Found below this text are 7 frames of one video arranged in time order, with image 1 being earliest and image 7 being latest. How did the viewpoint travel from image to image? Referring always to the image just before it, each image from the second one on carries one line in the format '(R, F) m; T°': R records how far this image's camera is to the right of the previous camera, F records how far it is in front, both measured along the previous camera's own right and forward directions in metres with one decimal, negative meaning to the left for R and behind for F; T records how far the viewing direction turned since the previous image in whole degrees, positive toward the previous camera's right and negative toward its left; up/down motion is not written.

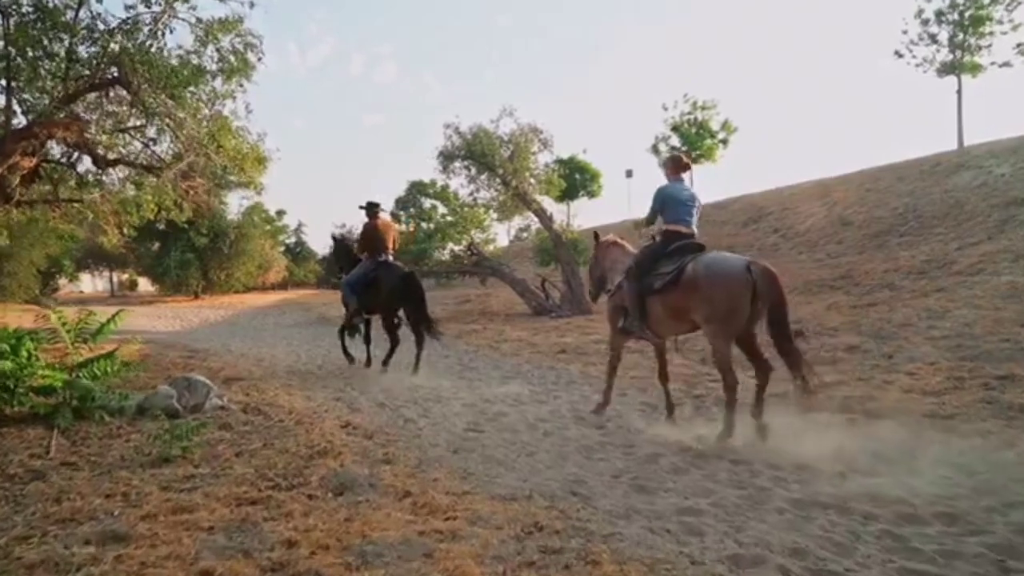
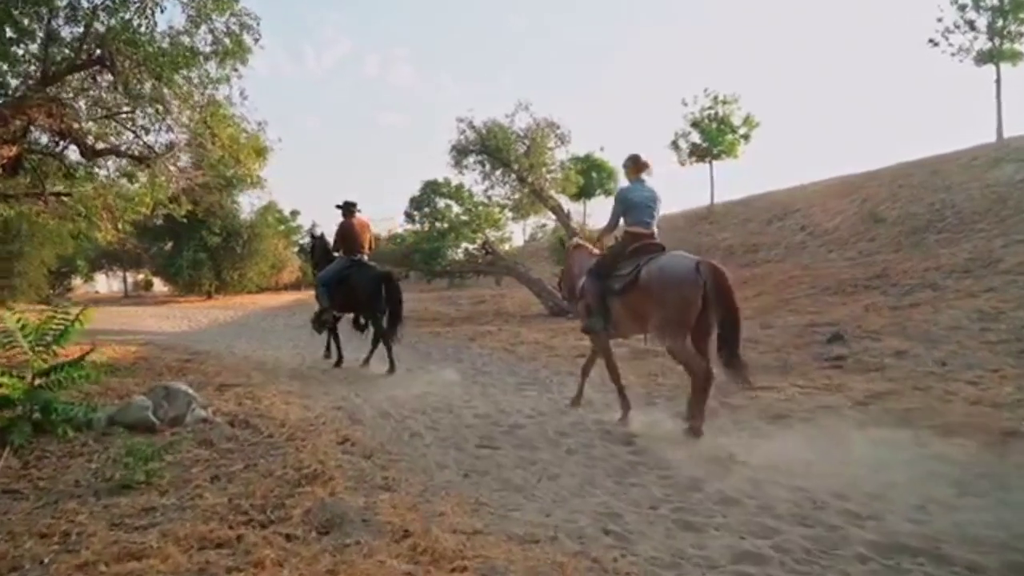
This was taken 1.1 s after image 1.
(0.0, +0.9) m; -1°
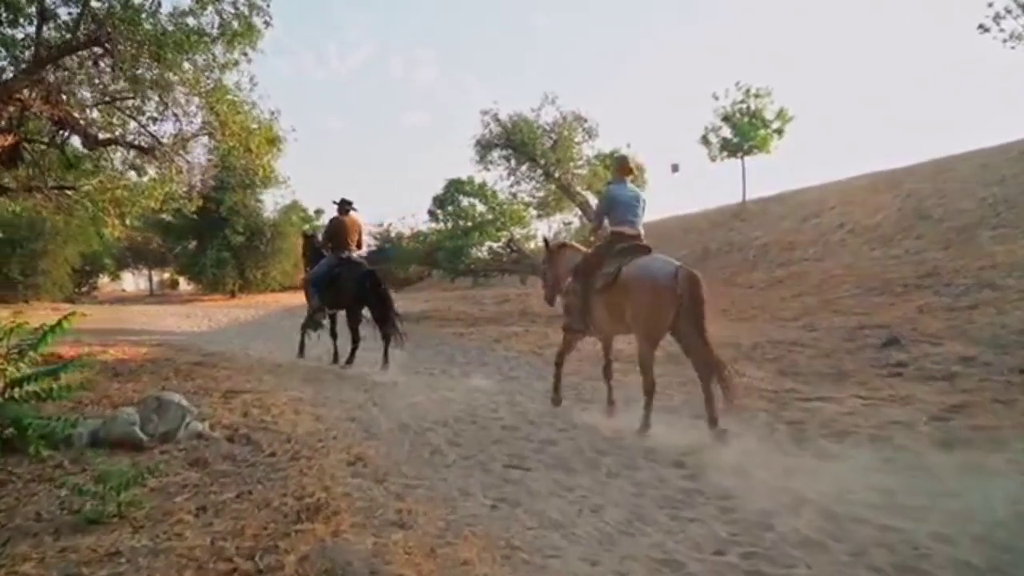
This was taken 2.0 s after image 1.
(-0.1, +0.9) m; -2°
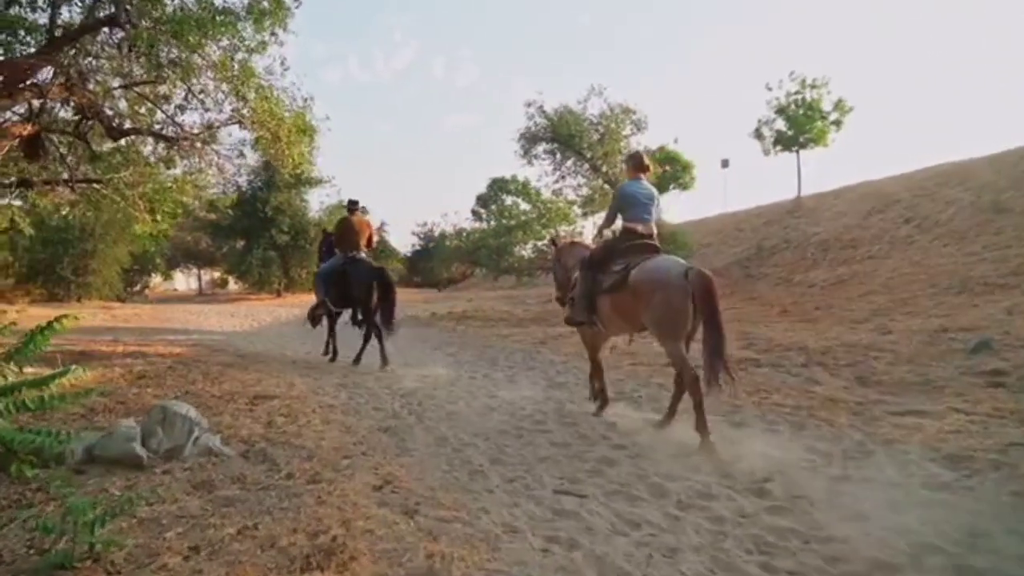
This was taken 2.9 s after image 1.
(-0.1, +0.9) m; -3°
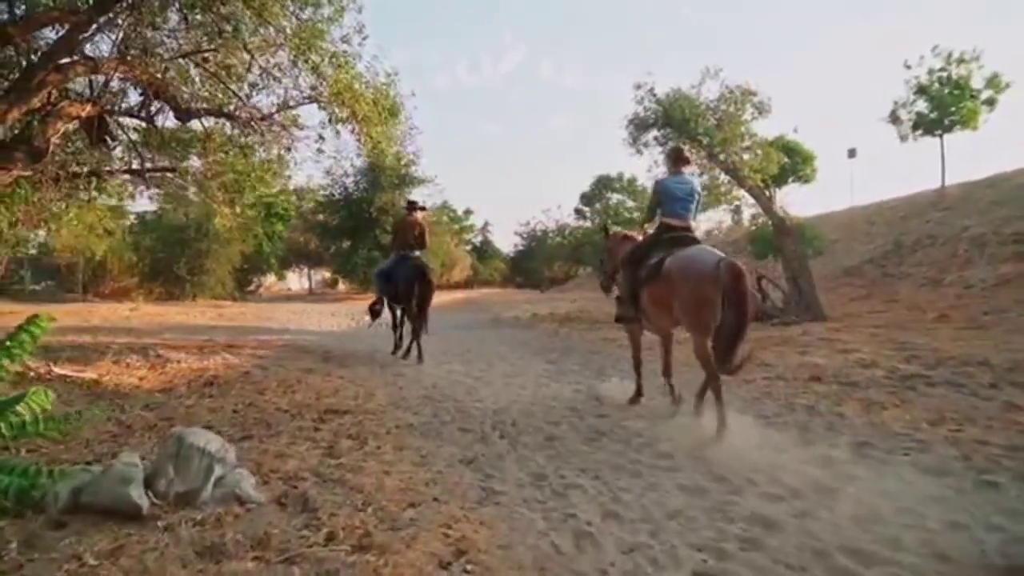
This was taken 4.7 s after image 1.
(-0.1, +1.6) m; -8°
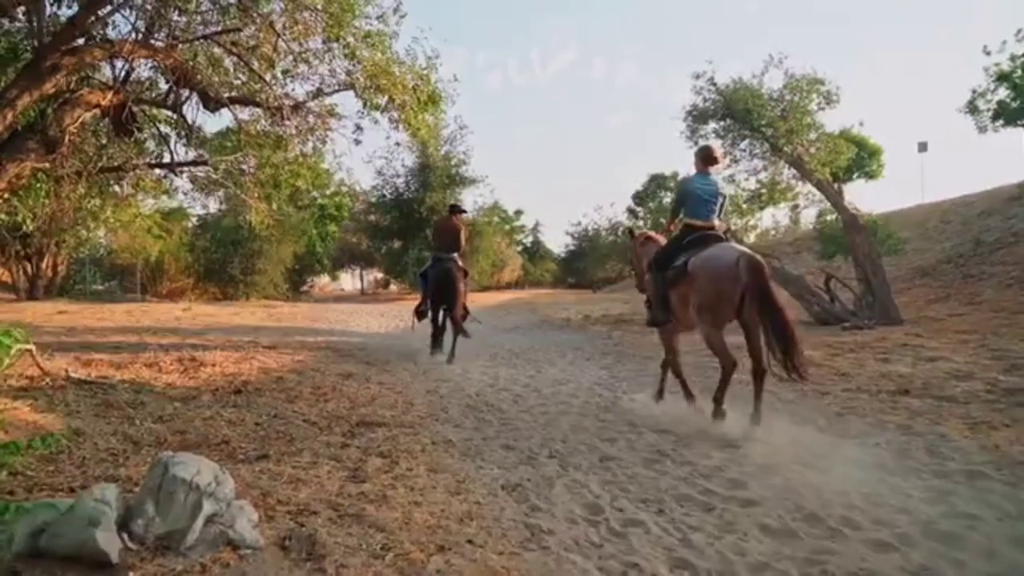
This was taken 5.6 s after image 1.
(0.0, +0.8) m; -4°
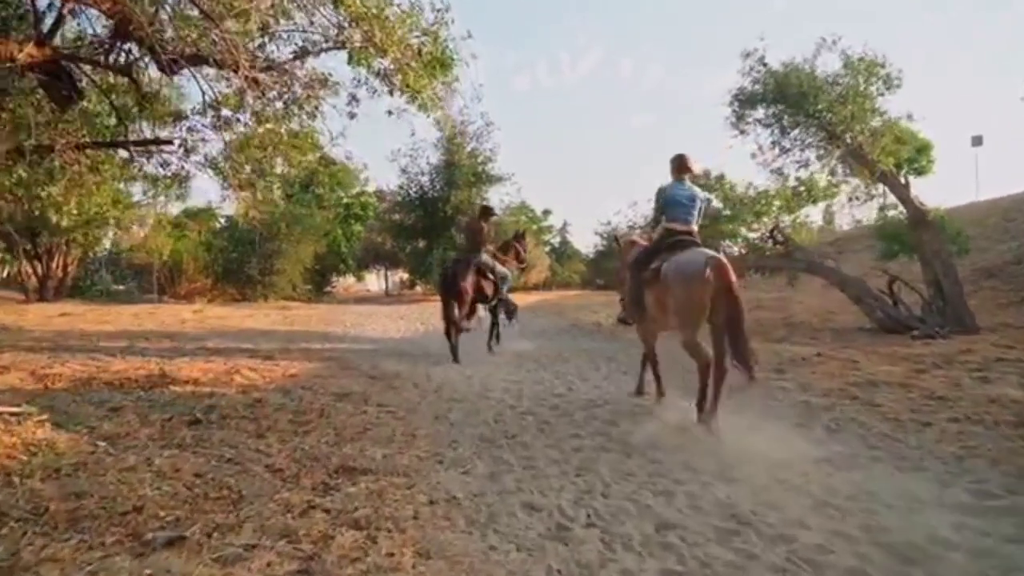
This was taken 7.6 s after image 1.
(0.0, +1.7) m; -2°
